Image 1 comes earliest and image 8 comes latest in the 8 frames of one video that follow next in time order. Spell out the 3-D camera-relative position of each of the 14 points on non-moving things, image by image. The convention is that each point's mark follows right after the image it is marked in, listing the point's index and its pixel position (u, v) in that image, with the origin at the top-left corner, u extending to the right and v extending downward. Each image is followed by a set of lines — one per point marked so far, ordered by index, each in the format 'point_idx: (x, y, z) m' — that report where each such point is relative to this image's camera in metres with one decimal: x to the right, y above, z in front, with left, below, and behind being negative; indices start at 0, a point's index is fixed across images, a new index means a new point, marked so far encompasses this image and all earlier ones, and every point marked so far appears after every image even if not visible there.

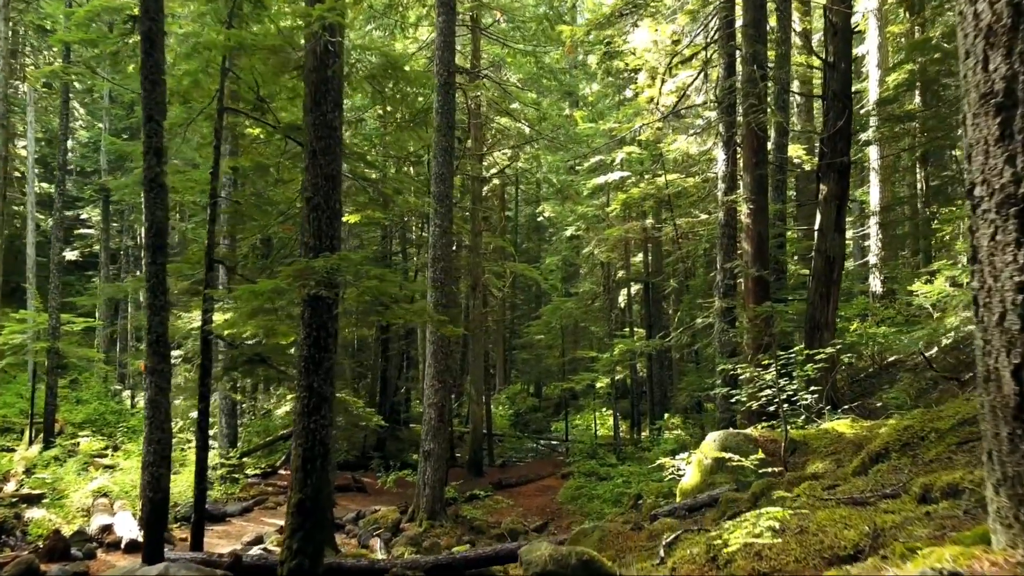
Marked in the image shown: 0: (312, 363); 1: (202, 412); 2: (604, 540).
0: (-1.5, -0.6, +5.9) m
1: (-3.1, -1.2, +7.7) m
2: (+0.7, -2.0, +6.1) m
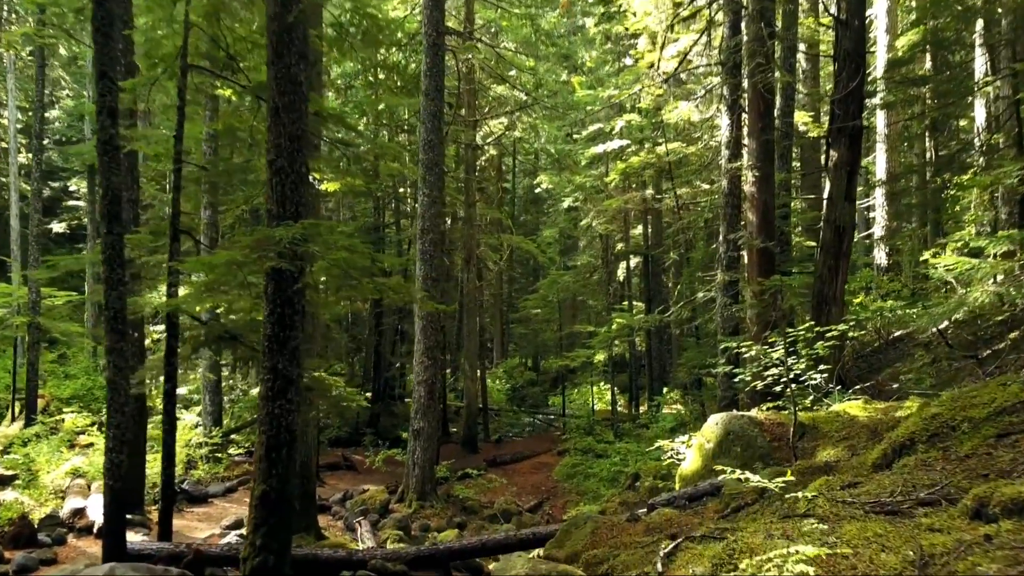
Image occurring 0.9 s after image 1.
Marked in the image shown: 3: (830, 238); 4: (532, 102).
0: (-1.6, -0.4, +5.3) m
1: (-3.2, -1.0, +7.2) m
2: (+0.6, -1.8, +5.6) m
3: (+4.0, +0.6, +9.8) m
4: (+0.4, +4.0, +16.6) m
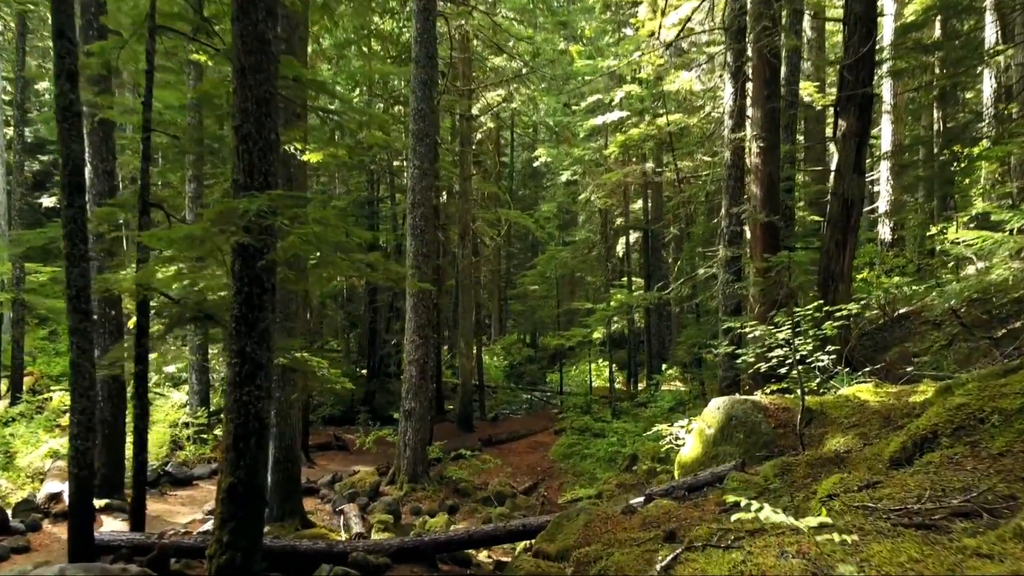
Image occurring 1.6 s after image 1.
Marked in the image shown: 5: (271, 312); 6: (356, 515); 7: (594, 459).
0: (-1.7, -0.2, +4.9) m
1: (-3.3, -0.8, +6.8) m
2: (+0.5, -1.7, +5.3) m
3: (+4.0, +0.9, +9.4) m
4: (+0.4, +4.5, +16.1) m
5: (-1.6, -0.2, +5.1) m
6: (-2.0, -2.8, +9.6) m
7: (+1.4, -2.9, +13.4) m
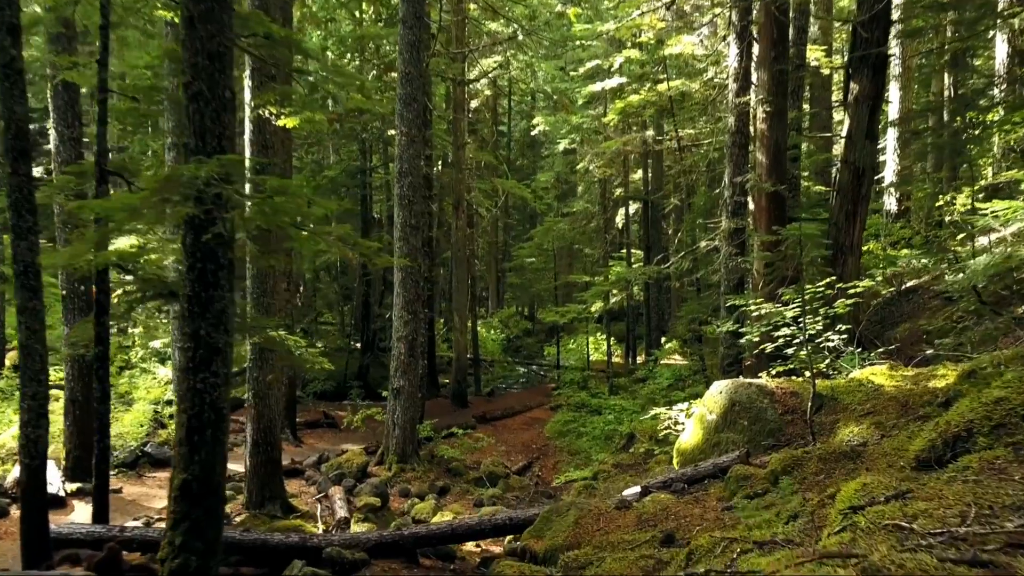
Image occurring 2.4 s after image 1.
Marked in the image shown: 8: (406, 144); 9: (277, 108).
0: (-1.8, -0.1, +4.5) m
1: (-3.4, -0.6, +6.3) m
2: (+0.4, -1.5, +4.8) m
3: (+3.9, +1.2, +8.9) m
4: (+0.2, +5.1, +15.4) m
5: (-1.7, 0.0, +4.6) m
6: (-2.1, -2.5, +9.2) m
7: (+1.3, -2.5, +13.0) m
8: (-1.5, +2.0, +10.9) m
9: (-2.4, +1.8, +7.8) m
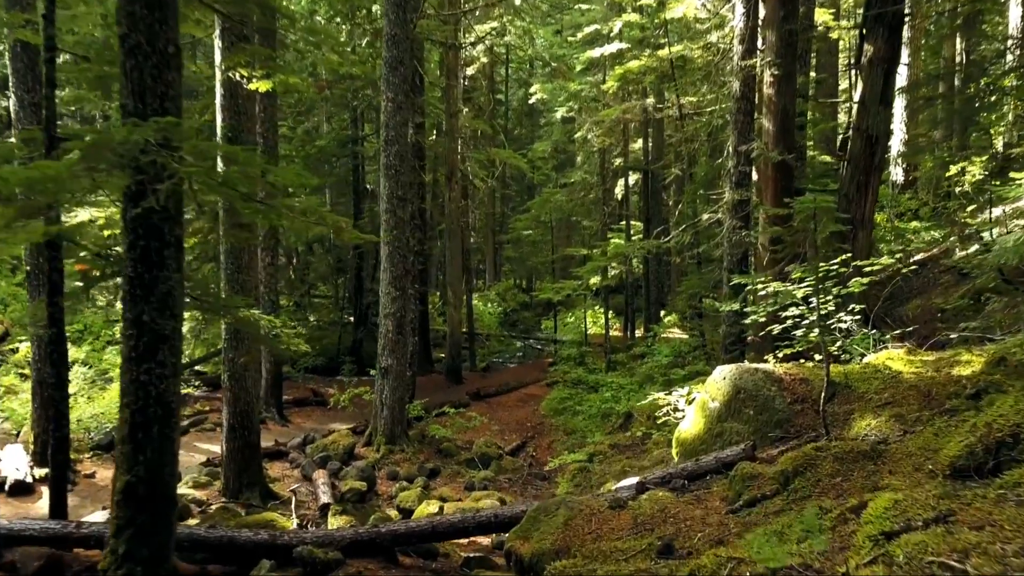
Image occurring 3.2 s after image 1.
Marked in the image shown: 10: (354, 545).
0: (-1.9, 0.0, +4.0) m
1: (-3.5, -0.4, +5.9) m
2: (+0.3, -1.4, +4.4) m
3: (+3.8, +1.5, +8.3) m
4: (+0.1, +5.6, +14.7) m
5: (-1.8, +0.1, +4.1) m
6: (-2.2, -2.2, +8.8) m
7: (+1.2, -2.1, +12.6) m
8: (-1.6, +2.4, +10.3) m
9: (-2.5, +2.1, +7.3) m
10: (-1.1, -1.8, +5.4) m
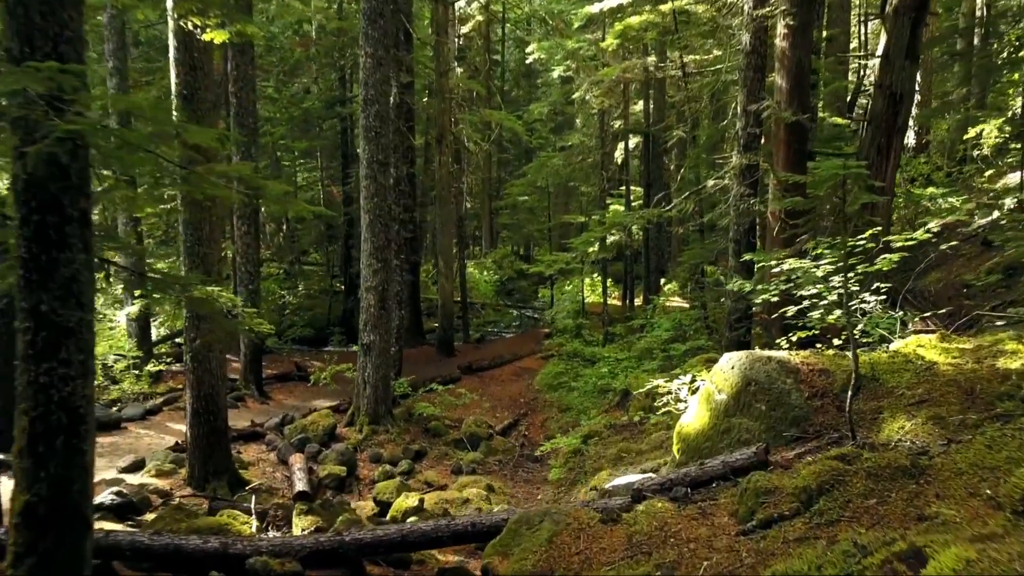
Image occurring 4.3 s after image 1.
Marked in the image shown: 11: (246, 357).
0: (-2.0, +0.1, +3.3) m
1: (-3.6, -0.2, +5.2) m
2: (+0.2, -1.3, +3.8) m
3: (+3.6, +1.8, +7.6) m
4: (0.0, +6.1, +13.8) m
5: (-1.9, +0.2, +3.4) m
6: (-2.3, -1.9, +8.3) m
7: (+1.1, -1.6, +12.0) m
8: (-1.7, +2.7, +9.5) m
9: (-2.6, +2.3, +6.5) m
10: (-1.2, -1.7, +4.8) m
11: (-4.0, -1.0, +11.5) m
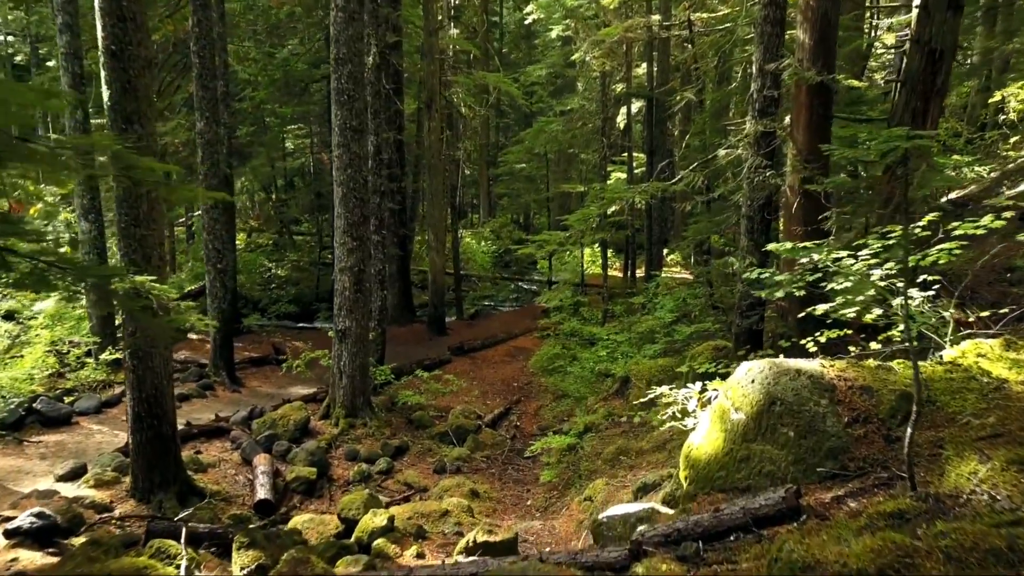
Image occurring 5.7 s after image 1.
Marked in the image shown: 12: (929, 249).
0: (-2.2, 0.0, +2.4) m
1: (-3.7, -0.2, +4.4) m
2: (+0.1, -1.3, +3.0) m
3: (+3.5, +1.9, +6.6) m
4: (-0.1, +6.5, +12.6) m
5: (-2.1, +0.1, +2.5) m
6: (-2.4, -1.8, +7.5) m
7: (+1.0, -1.3, +11.2) m
8: (-1.9, +2.9, +8.5) m
9: (-2.7, +2.3, +5.5) m
10: (-1.4, -1.6, +4.0) m
11: (-4.1, -0.7, +10.7) m
12: (+2.2, +0.2, +4.0) m
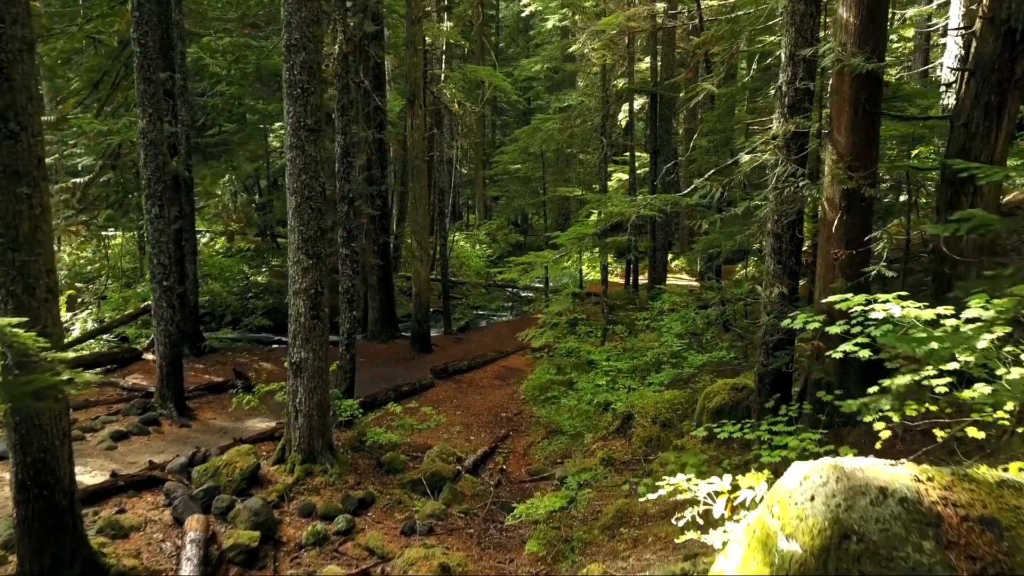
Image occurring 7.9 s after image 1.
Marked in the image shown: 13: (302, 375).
0: (-2.4, -0.3, +1.2) m
1: (-3.9, -0.5, +3.1) m
2: (-0.1, -1.6, +1.7) m
3: (+3.3, +1.6, +5.3) m
4: (-0.2, +6.3, +11.3) m
5: (-2.2, -0.2, +1.3) m
6: (-2.6, -2.0, +6.2) m
7: (+0.8, -1.5, +9.9) m
8: (-2.0, +2.7, +7.2) m
9: (-2.9, +2.1, +4.2) m
10: (-1.5, -1.9, +2.7) m
11: (-4.3, -1.0, +9.4) m
12: (+2.0, -0.1, +2.7) m
13: (-2.1, -0.9, +7.8) m
